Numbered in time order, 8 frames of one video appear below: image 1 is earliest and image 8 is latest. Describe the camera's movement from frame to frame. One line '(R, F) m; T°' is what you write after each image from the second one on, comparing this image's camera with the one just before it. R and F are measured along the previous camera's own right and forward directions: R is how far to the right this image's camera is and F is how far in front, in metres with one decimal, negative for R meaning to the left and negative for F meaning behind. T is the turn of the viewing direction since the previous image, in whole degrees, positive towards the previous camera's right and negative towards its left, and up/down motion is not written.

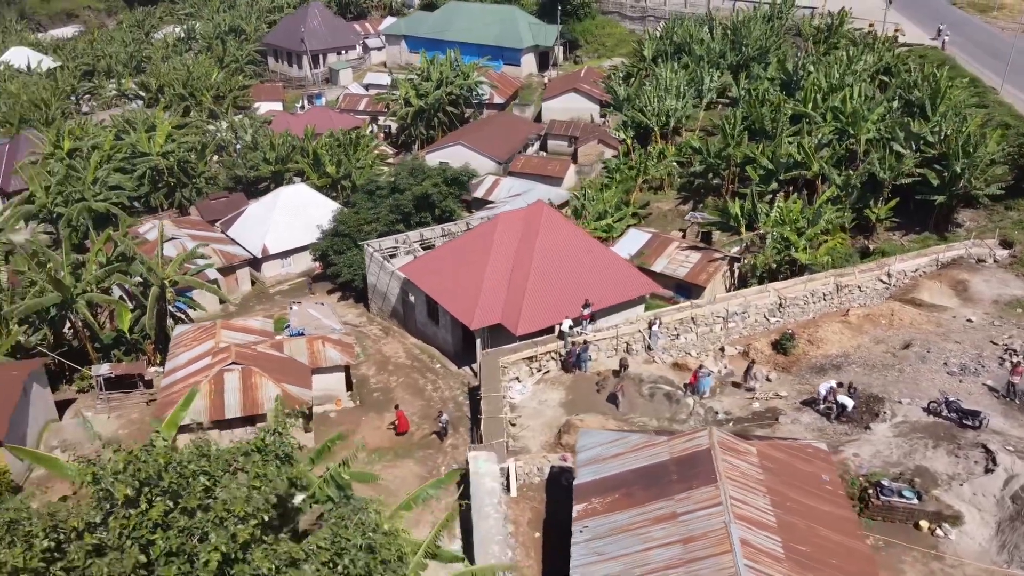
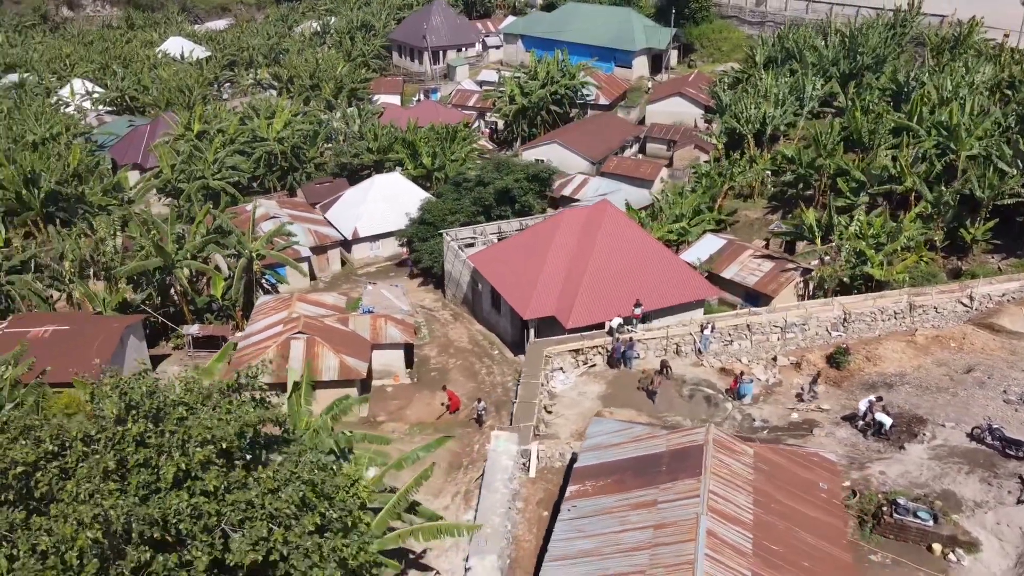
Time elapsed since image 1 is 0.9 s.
(+1.7, -0.6) m; -9°
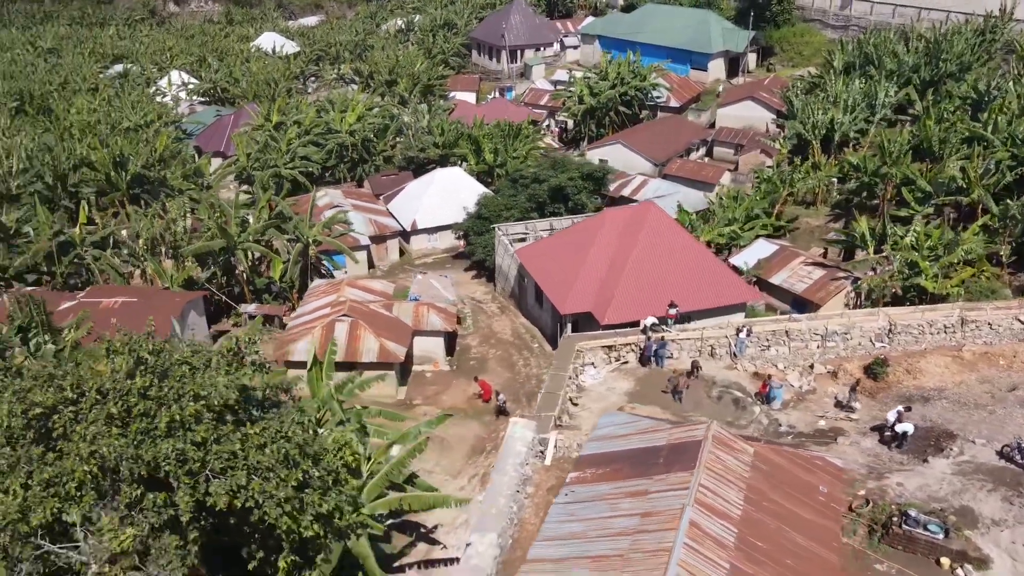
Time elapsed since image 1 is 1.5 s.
(+1.1, -0.4) m; -6°
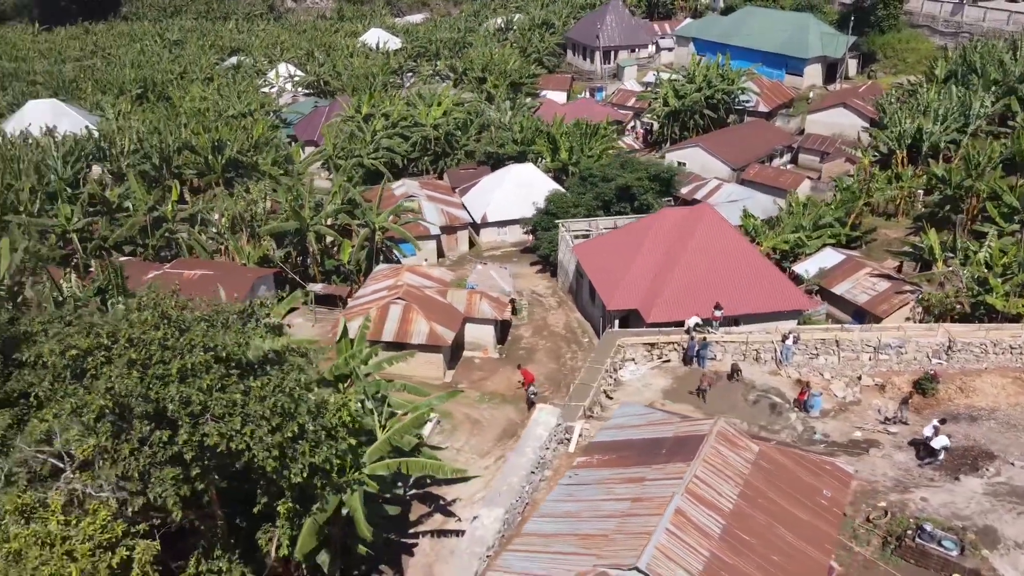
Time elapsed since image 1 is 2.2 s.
(+1.3, -0.5) m; -7°
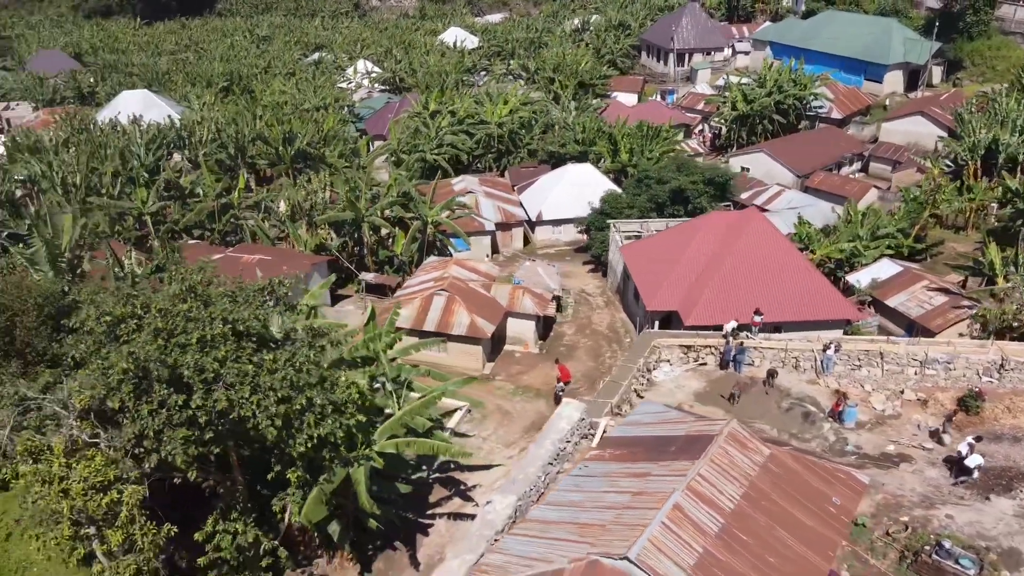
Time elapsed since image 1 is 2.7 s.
(+0.9, -0.3) m; -5°
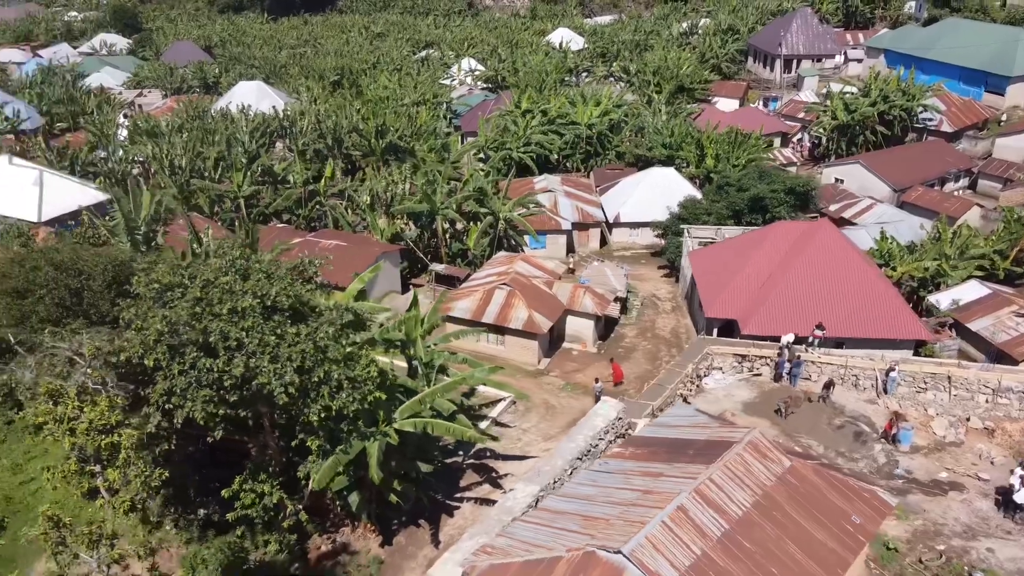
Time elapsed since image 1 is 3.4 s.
(+1.2, -0.3) m; -7°
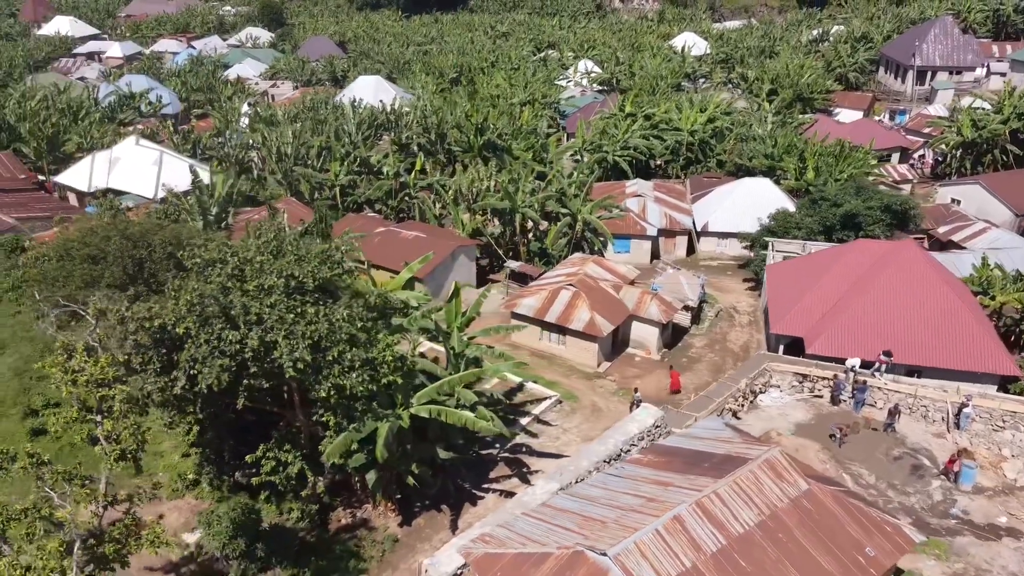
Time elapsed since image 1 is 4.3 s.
(+1.5, -0.1) m; -8°
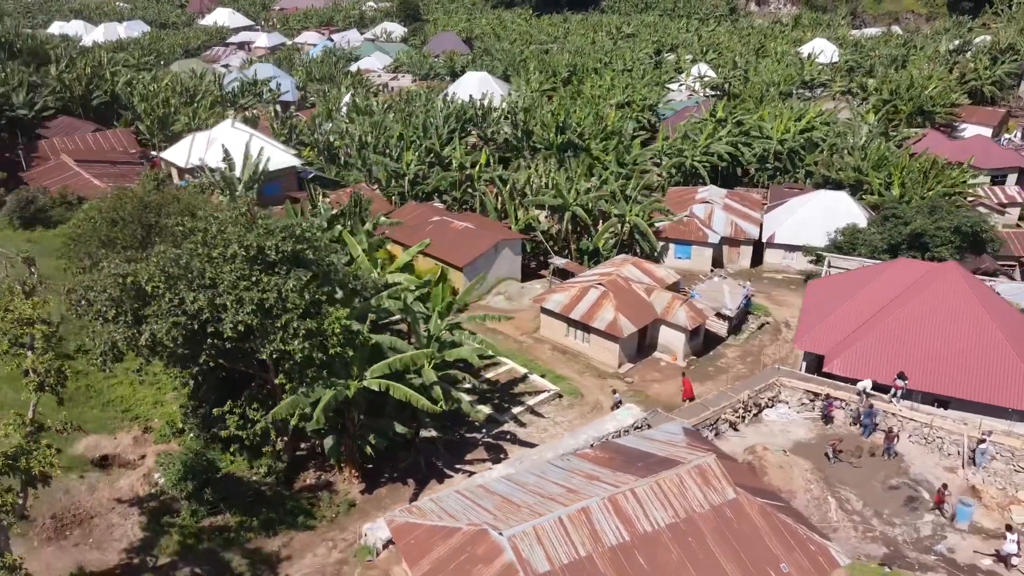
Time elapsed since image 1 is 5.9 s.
(+2.8, -0.2) m; -9°
